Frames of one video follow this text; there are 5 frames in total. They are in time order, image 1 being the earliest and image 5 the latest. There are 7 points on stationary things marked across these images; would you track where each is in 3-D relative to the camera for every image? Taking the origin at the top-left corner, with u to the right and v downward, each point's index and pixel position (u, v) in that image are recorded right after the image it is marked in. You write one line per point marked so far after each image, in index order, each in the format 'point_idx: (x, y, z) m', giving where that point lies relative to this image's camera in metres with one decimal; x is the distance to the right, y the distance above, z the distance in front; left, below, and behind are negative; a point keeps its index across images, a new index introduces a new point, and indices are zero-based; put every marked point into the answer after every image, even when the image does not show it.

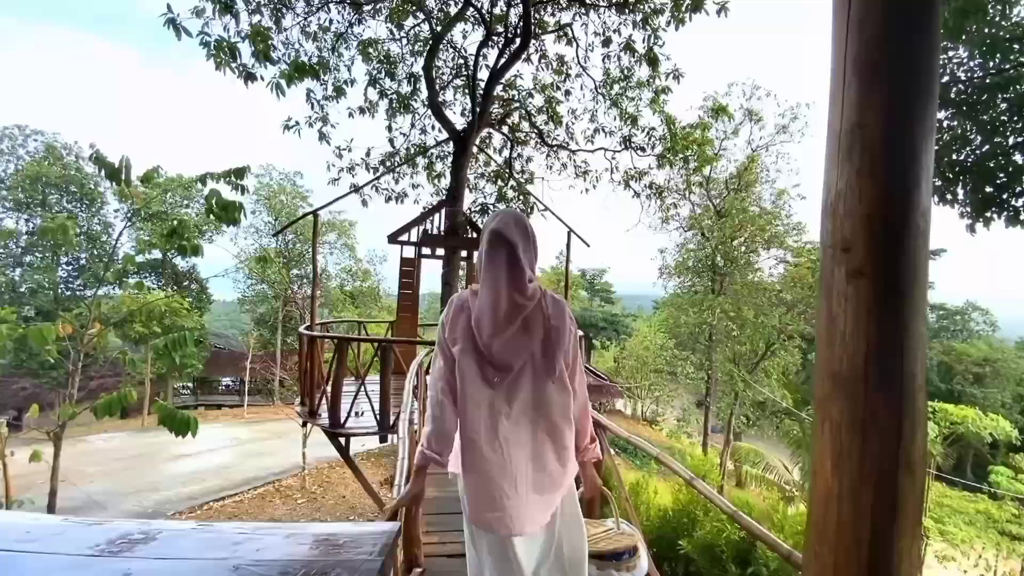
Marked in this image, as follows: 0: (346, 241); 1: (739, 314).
0: (-4.3, +1.3, +16.2) m
1: (+4.2, -0.5, +11.0) m
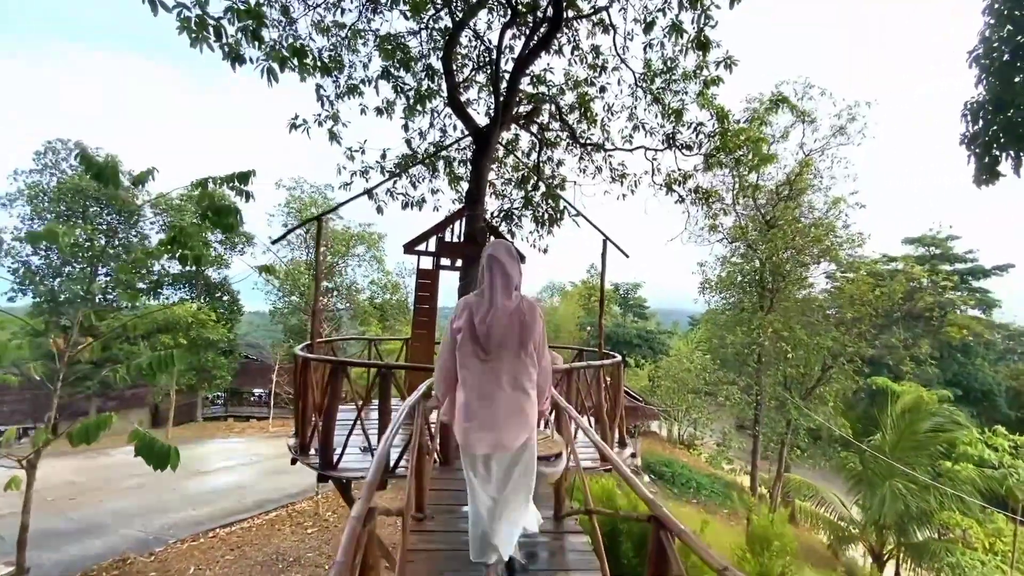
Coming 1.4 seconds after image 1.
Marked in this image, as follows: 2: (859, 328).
0: (-3.5, +0.9, +15.7) m
1: (+4.7, -0.8, +10.1) m
2: (+5.9, -0.7, +10.3) m
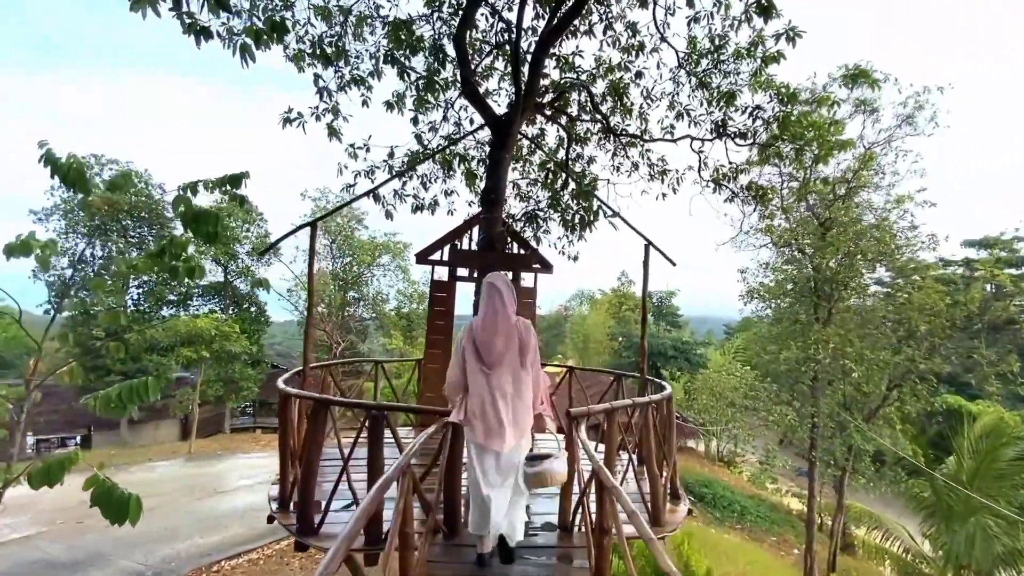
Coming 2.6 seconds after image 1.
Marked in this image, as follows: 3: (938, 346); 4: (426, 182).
0: (-2.8, +0.6, +15.1) m
1: (+5.1, -0.9, +9.1) m
2: (+6.4, -0.8, +9.3) m
3: (+6.6, -0.9, +9.3) m
4: (-0.8, +0.9, +5.3) m
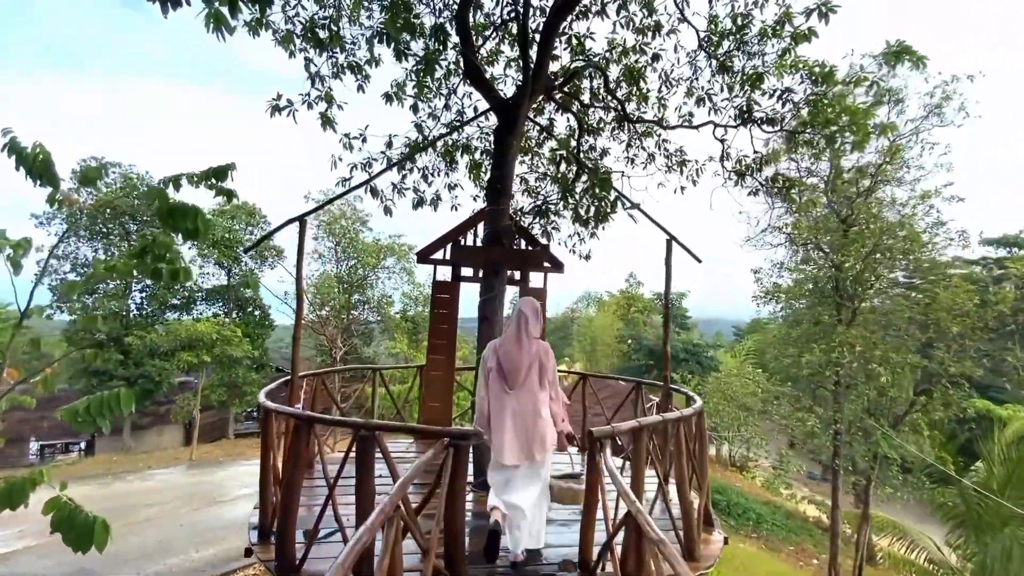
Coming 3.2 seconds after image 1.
0: (-2.6, +0.6, +14.8) m
1: (+5.2, -0.9, +8.6) m
2: (+6.5, -0.8, +8.8) m
3: (+6.7, -0.9, +8.9) m
4: (-0.7, +0.9, +4.9) m
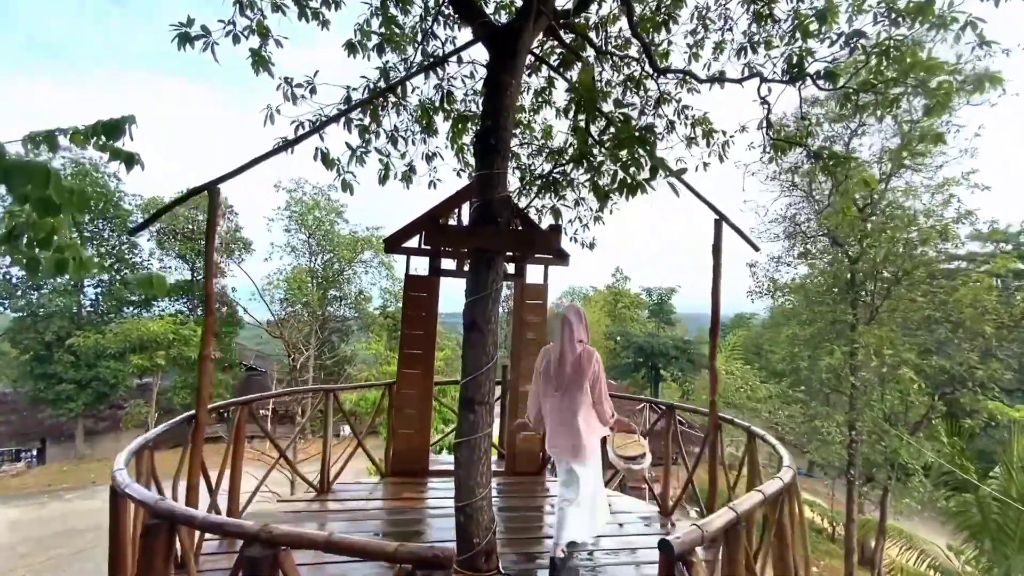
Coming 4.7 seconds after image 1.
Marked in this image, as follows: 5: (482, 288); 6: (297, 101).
0: (-3.1, +0.7, +13.7) m
1: (+5.0, -0.8, +7.8) m
2: (+6.3, -0.7, +8.1) m
3: (+6.5, -0.8, +8.1) m
4: (-0.7, +1.0, +3.9) m
5: (-0.2, 0.0, +3.0) m
6: (-1.2, +1.0, +3.4) m
